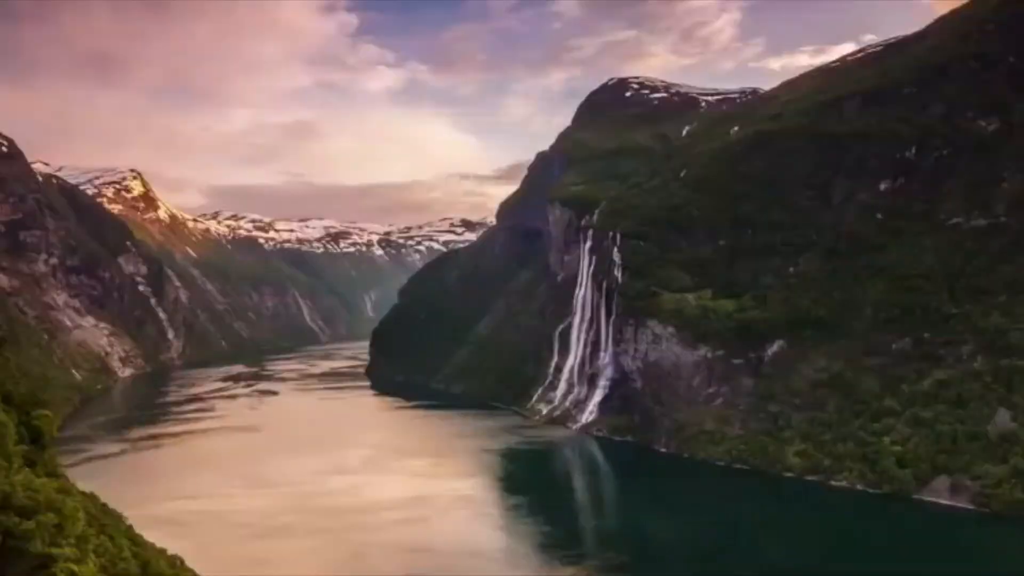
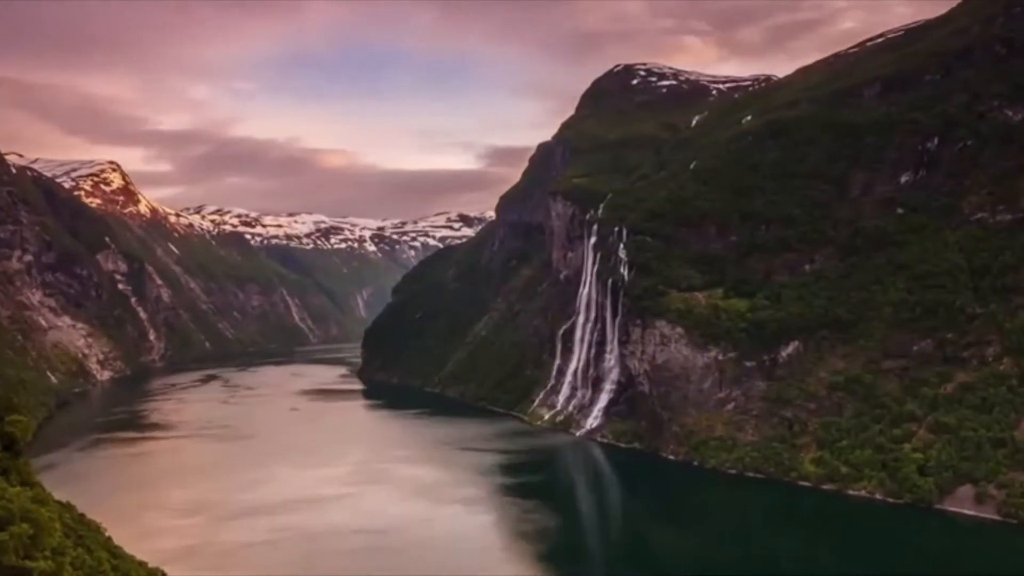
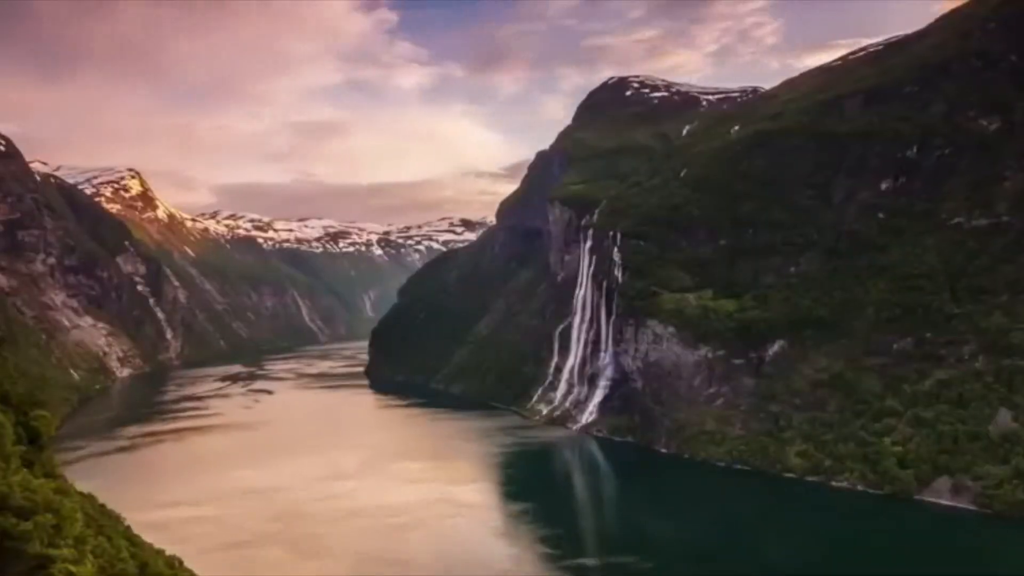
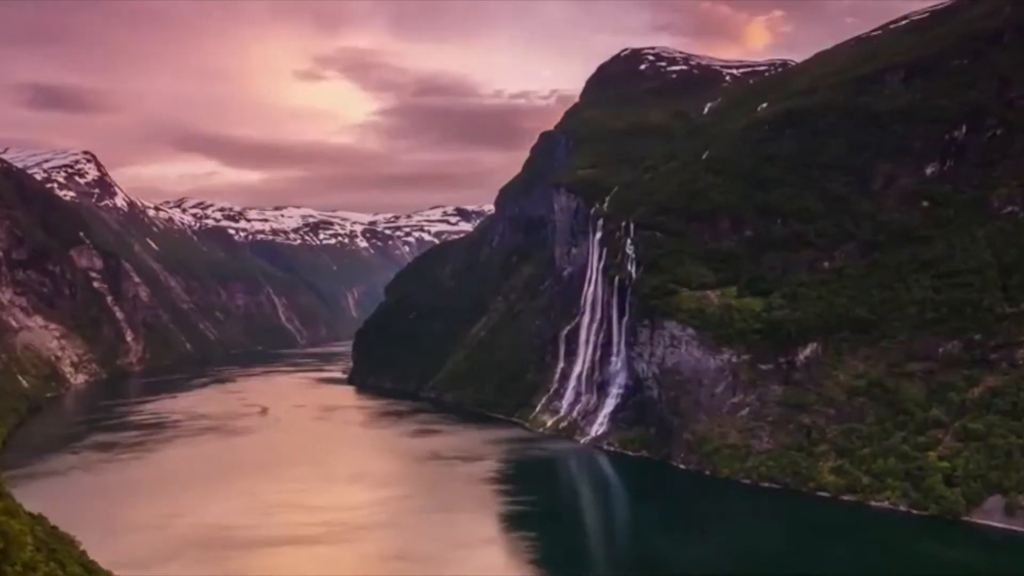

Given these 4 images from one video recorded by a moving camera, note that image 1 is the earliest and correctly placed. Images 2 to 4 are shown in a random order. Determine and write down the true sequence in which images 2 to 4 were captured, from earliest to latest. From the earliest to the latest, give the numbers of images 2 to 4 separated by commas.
3, 2, 4
